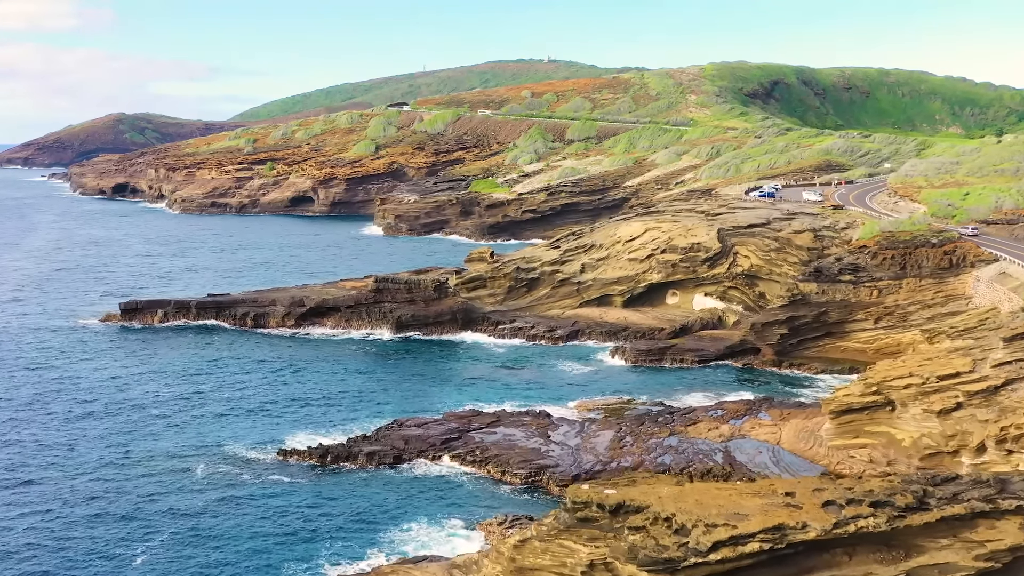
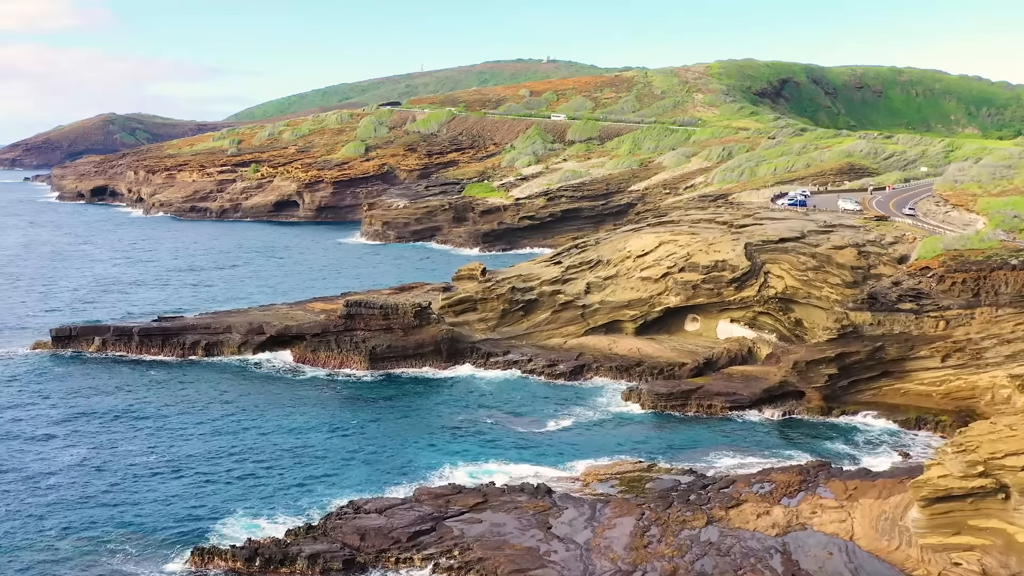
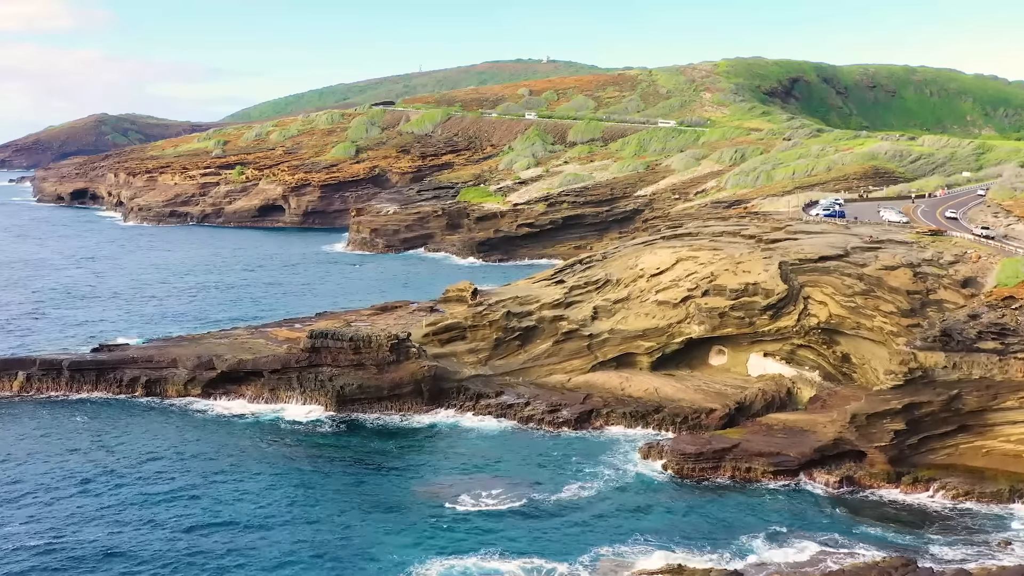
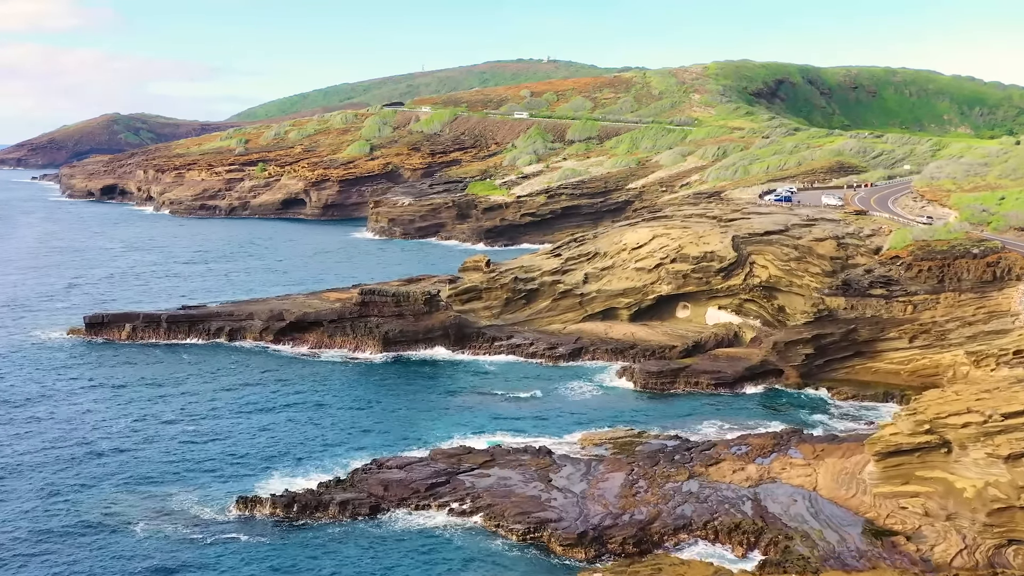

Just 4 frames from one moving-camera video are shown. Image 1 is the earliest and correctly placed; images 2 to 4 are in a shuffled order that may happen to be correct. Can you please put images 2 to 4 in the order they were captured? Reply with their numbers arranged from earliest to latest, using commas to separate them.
4, 2, 3
